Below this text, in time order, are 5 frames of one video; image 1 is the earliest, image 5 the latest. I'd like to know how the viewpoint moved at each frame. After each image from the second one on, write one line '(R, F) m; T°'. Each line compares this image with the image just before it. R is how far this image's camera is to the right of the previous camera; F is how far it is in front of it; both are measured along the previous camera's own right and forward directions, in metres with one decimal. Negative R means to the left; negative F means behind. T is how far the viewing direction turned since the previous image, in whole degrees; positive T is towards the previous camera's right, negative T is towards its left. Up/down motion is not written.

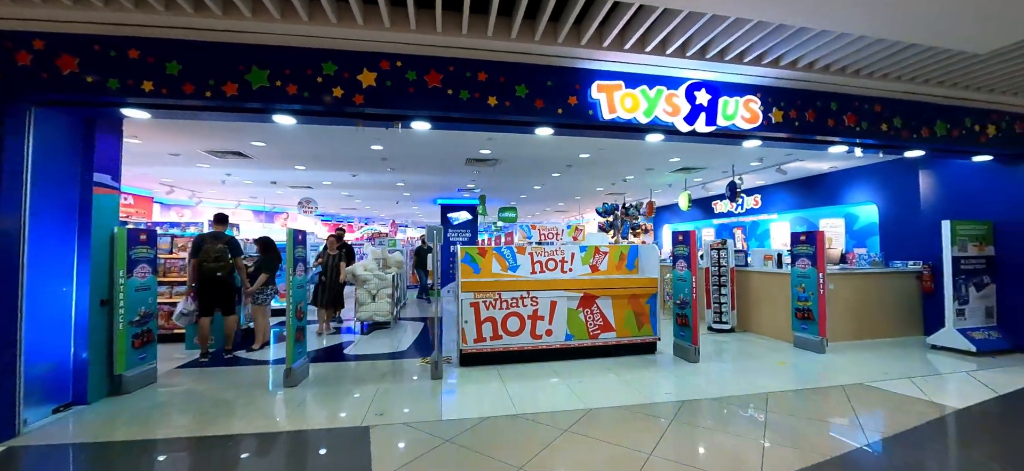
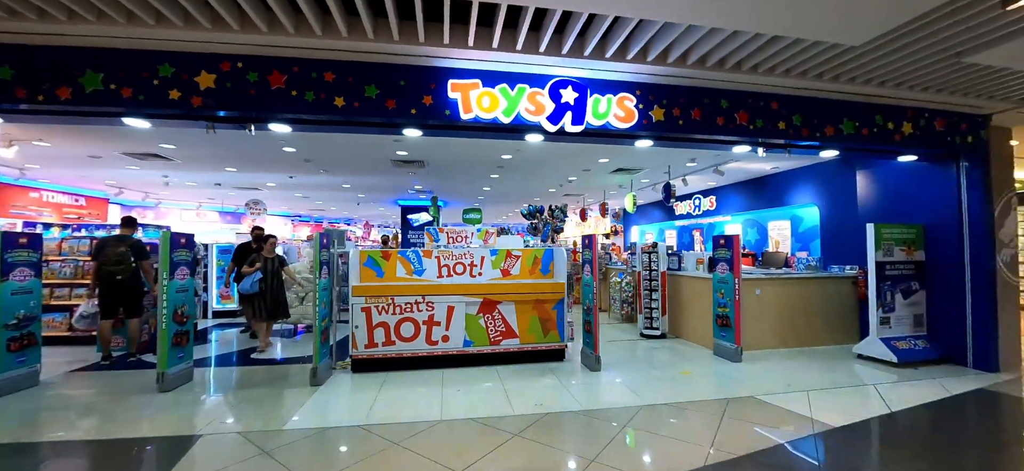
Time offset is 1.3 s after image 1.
(+1.3, +0.1) m; -1°
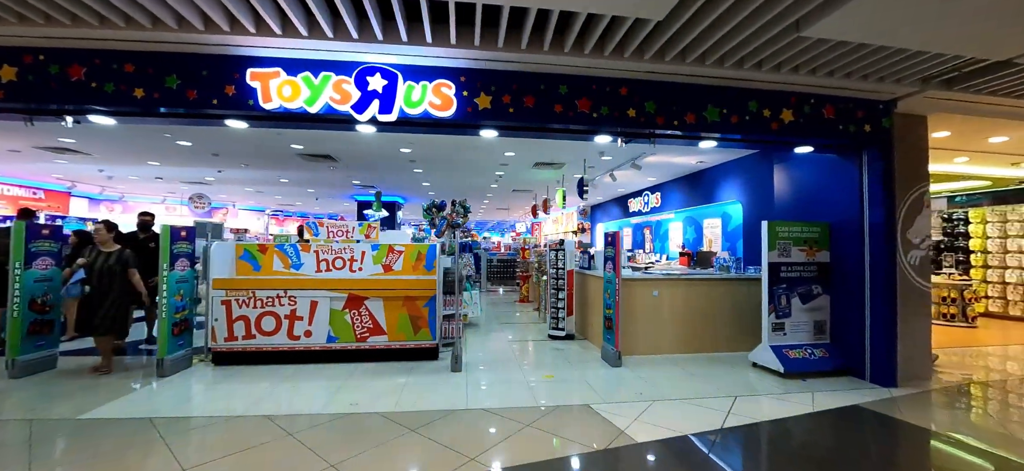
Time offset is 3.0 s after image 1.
(+1.8, +0.2) m; -3°
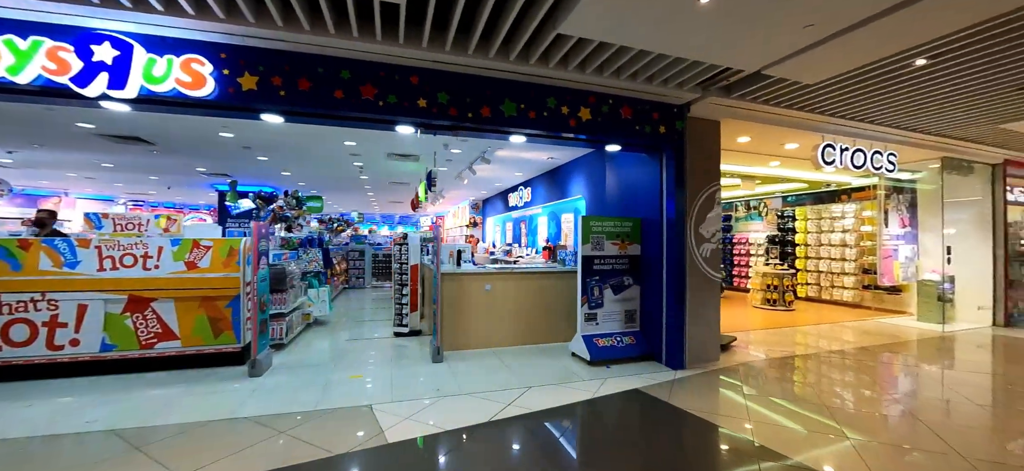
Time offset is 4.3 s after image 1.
(+1.5, 0.0) m; +8°
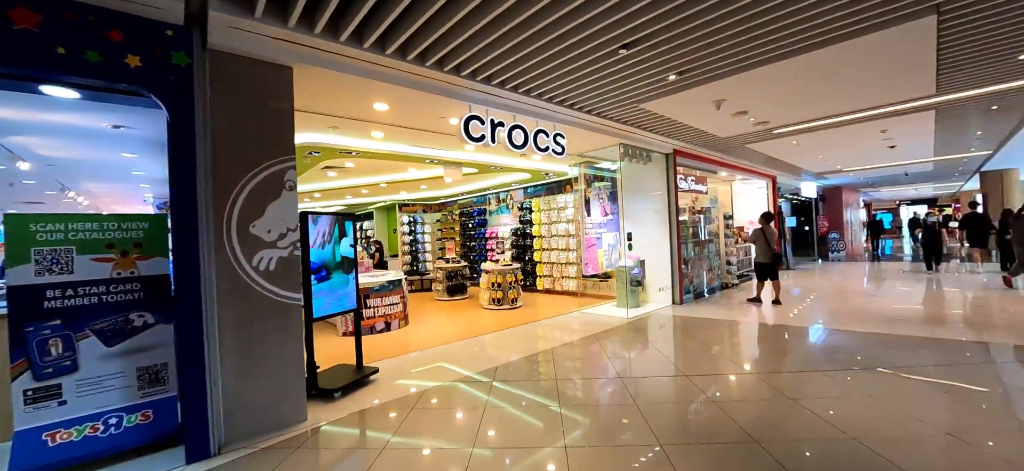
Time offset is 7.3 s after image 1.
(+2.9, +0.8) m; +20°
